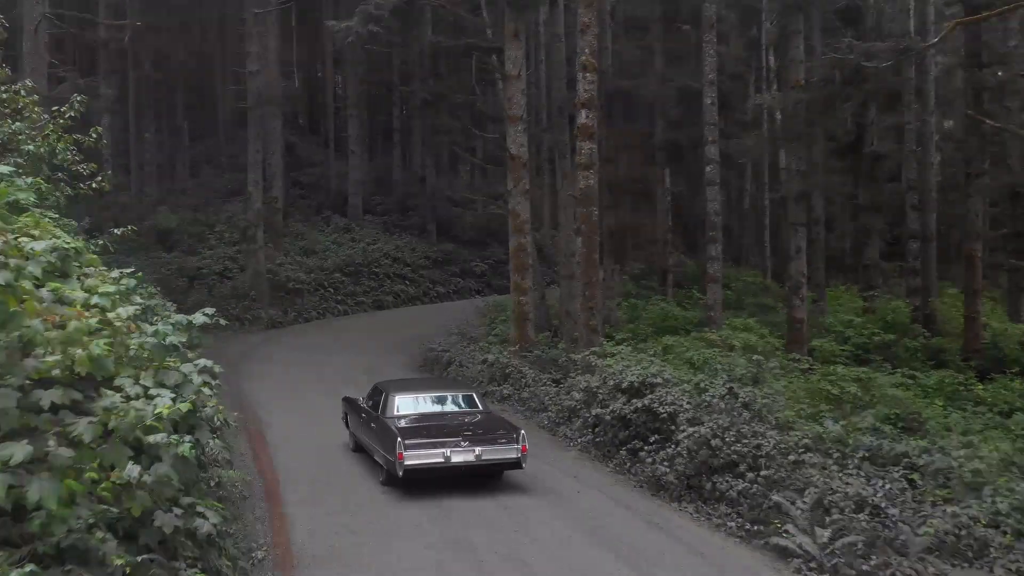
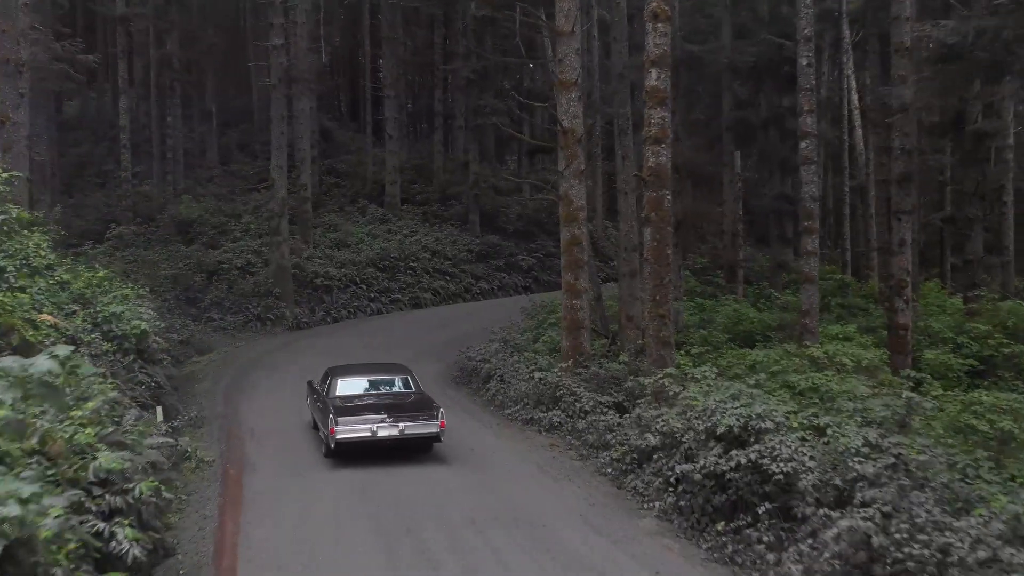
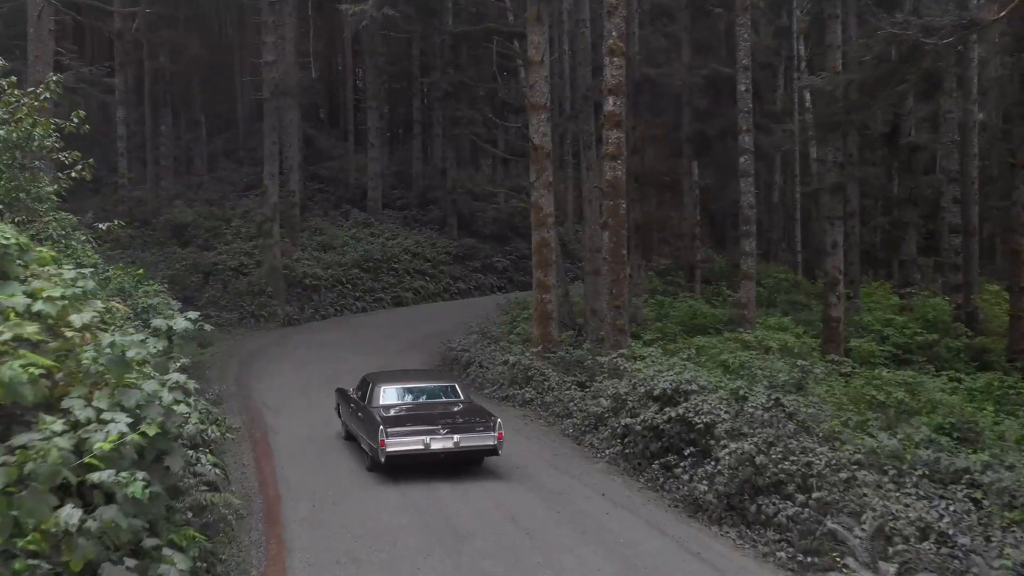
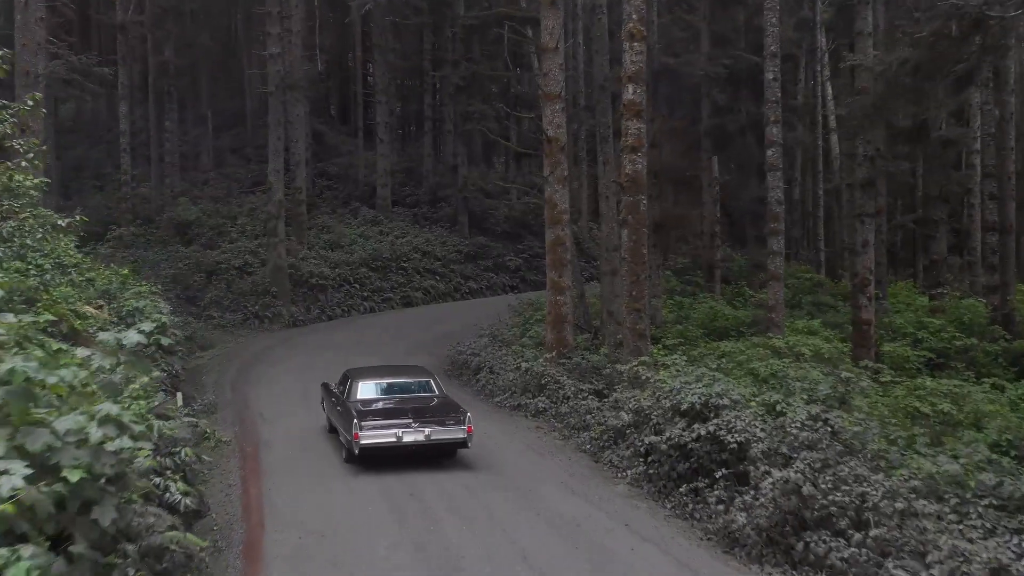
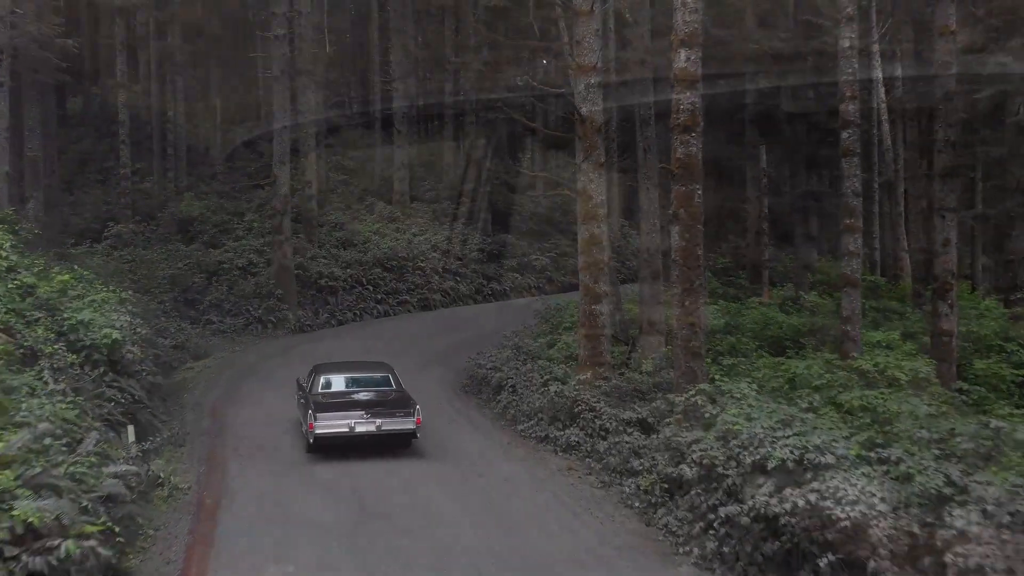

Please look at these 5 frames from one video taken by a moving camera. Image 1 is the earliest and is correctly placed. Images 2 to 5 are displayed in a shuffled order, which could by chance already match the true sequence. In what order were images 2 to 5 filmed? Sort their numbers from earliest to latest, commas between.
3, 4, 2, 5
